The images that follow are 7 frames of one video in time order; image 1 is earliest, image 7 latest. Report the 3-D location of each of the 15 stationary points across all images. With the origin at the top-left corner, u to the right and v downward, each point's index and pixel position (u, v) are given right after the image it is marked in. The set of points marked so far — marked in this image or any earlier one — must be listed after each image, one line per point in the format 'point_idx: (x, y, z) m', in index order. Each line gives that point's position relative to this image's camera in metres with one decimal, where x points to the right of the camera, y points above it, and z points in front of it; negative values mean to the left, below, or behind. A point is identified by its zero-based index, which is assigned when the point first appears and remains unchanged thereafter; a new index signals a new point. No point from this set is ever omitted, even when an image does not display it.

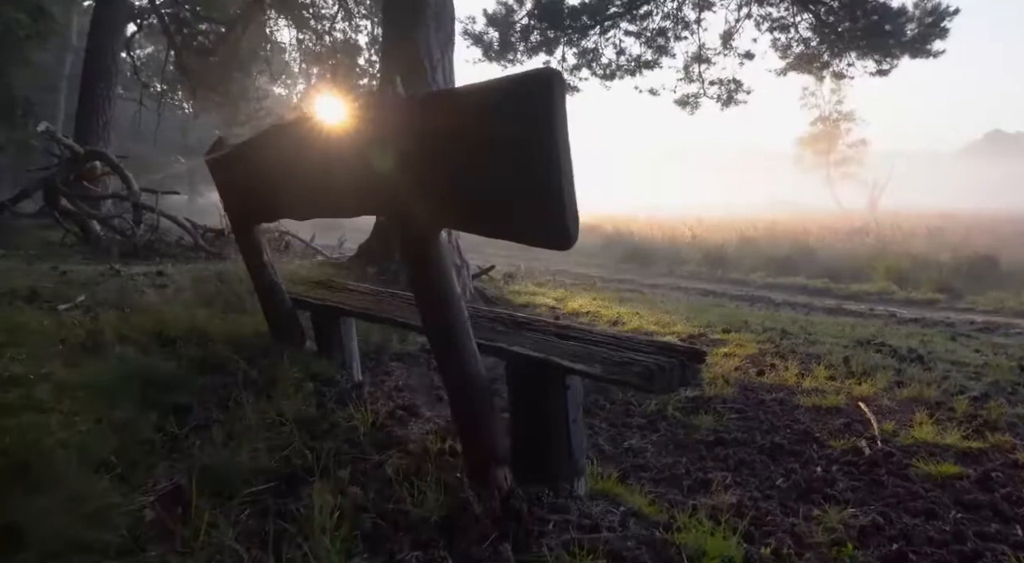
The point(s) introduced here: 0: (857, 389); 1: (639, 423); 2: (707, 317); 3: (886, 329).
0: (+2.0, -0.6, +4.3) m
1: (+0.7, -0.8, +3.8) m
2: (+2.1, -0.4, +7.8) m
3: (+3.9, -0.5, +7.5) m
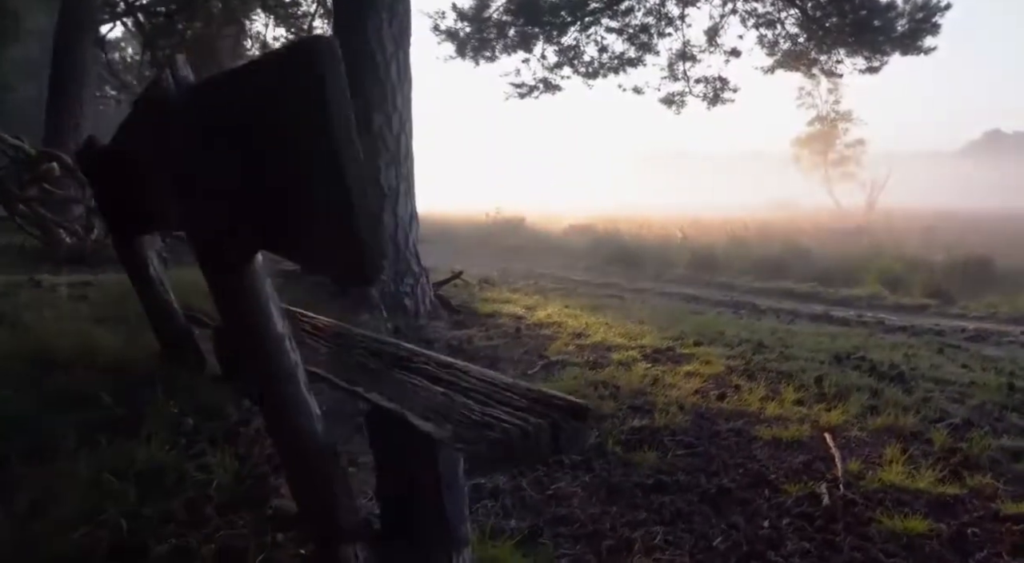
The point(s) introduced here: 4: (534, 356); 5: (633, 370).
0: (+1.6, -0.7, +3.8) m
1: (+0.3, -0.8, +3.4) m
2: (+1.7, -0.4, +7.3) m
3: (+3.5, -0.5, +7.0) m
4: (+0.2, -0.6, +5.4) m
5: (+0.8, -0.6, +4.9) m
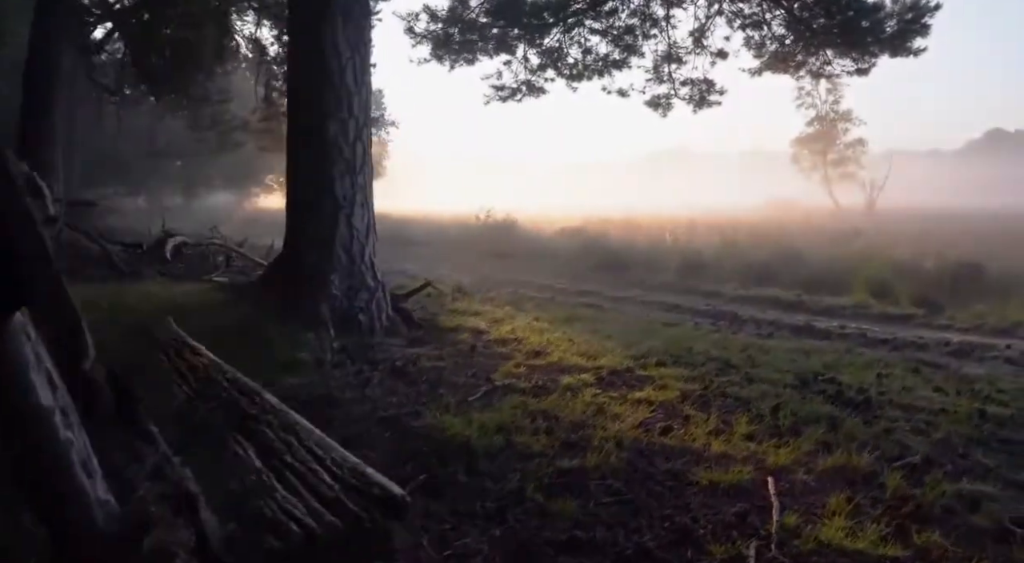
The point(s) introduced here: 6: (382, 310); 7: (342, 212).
0: (+1.3, -0.8, +3.5) m
1: (-0.1, -1.0, +3.1) m
2: (+1.3, -0.6, +7.0) m
3: (+3.1, -0.7, +6.7) m
4: (-0.2, -0.7, +5.1) m
5: (+0.4, -0.7, +4.6) m
6: (-1.3, -0.3, +7.2) m
7: (-1.6, +0.7, +7.0) m
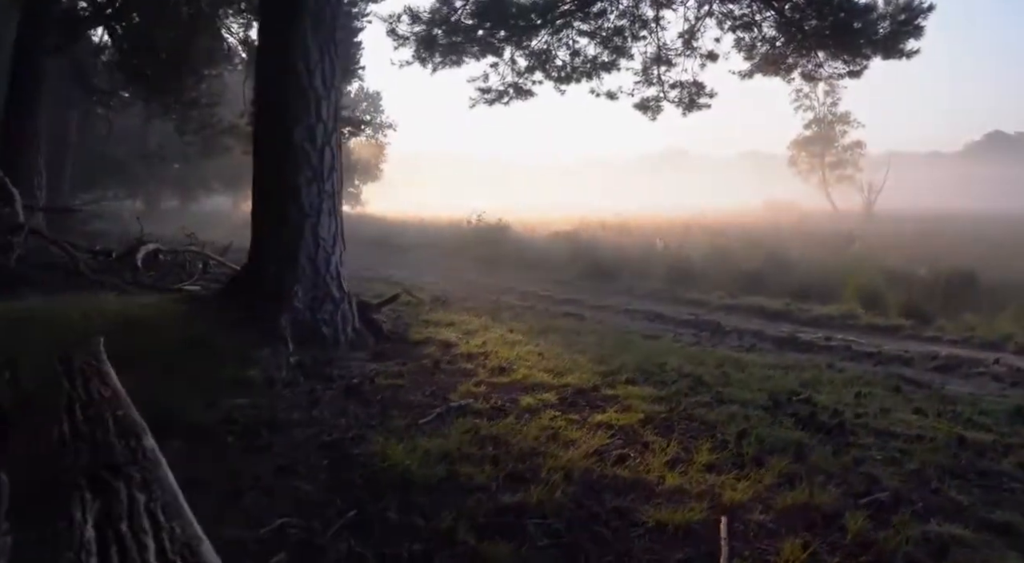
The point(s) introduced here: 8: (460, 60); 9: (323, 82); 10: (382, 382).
0: (+1.0, -0.9, +3.3) m
1: (-0.4, -1.1, +2.8) m
2: (+1.0, -0.7, +6.7) m
3: (+2.9, -0.8, +6.5) m
4: (-0.5, -0.8, +4.8) m
5: (+0.1, -0.8, +4.3) m
6: (-1.6, -0.4, +6.9) m
7: (-1.9, +0.6, +6.7) m
8: (-0.8, +3.4, +11.1) m
9: (-1.8, +1.9, +6.9) m
10: (-1.0, -0.7, +5.4) m
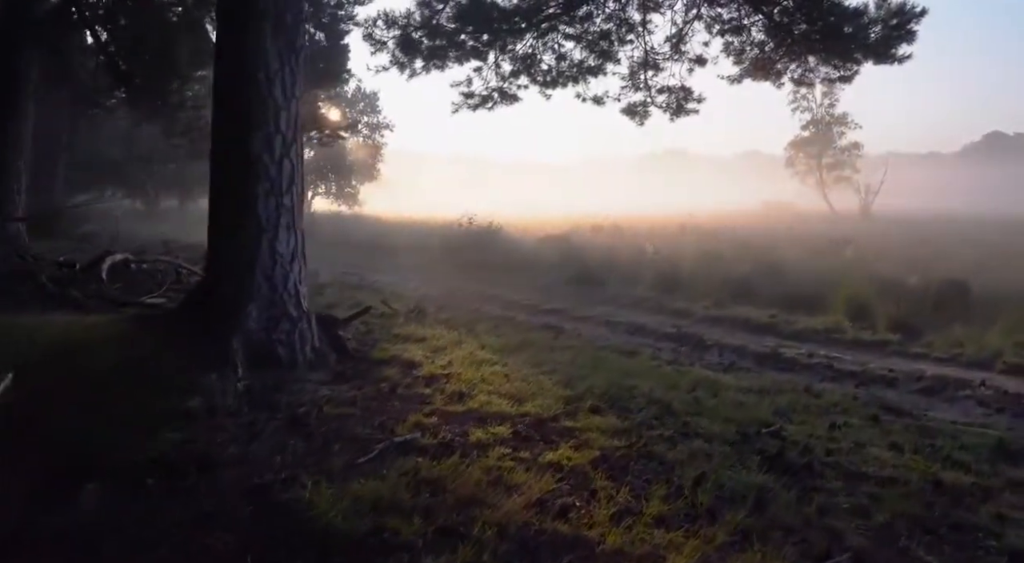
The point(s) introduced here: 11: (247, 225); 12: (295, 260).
0: (+0.7, -1.1, +3.0) m
1: (-0.7, -1.2, +2.5) m
2: (+0.7, -0.9, +6.5) m
3: (+2.5, -1.0, +6.2) m
4: (-0.8, -1.0, +4.5) m
5: (-0.2, -1.0, +4.0) m
6: (-1.9, -0.6, +6.6) m
7: (-2.2, +0.4, +6.4) m
8: (-1.1, +3.2, +10.8) m
9: (-2.1, +1.7, +6.6) m
10: (-1.3, -0.9, +5.1) m
11: (-2.3, +0.5, +6.4) m
12: (-2.0, +0.2, +6.7) m
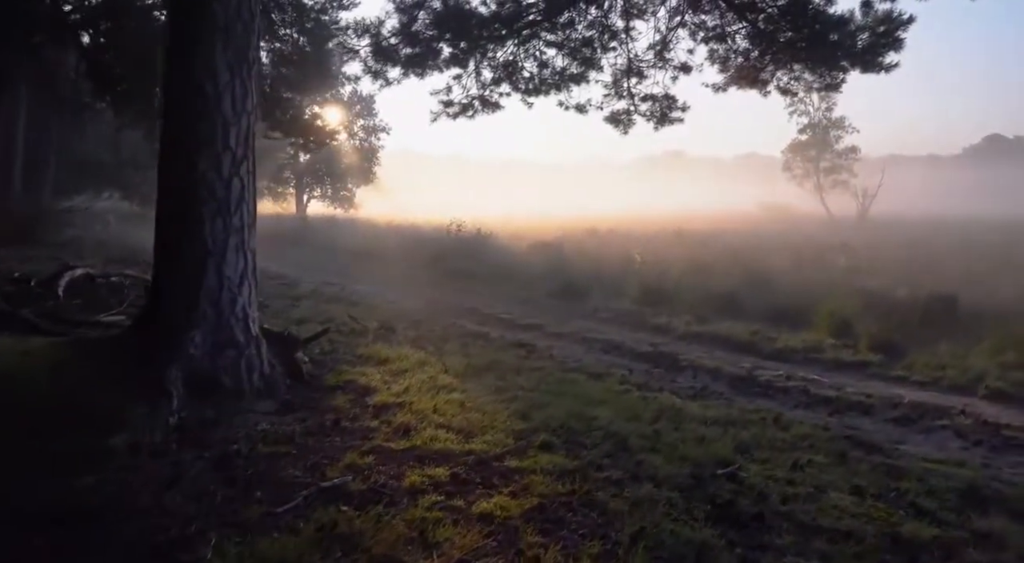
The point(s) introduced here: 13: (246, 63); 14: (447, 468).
0: (+0.3, -1.3, +2.7) m
1: (-1.1, -1.4, +2.3) m
2: (+0.4, -1.1, +6.2) m
3: (+2.2, -1.2, +5.9) m
4: (-1.2, -1.2, +4.3) m
5: (-0.5, -1.2, +3.8) m
6: (-2.3, -0.8, +6.4) m
7: (-2.6, +0.2, +6.2) m
8: (-1.5, +3.0, +10.5) m
9: (-2.5, +1.5, +6.3) m
10: (-1.6, -1.1, +4.8) m
11: (-2.7, +0.3, +6.1) m
12: (-2.4, 0.0, +6.4) m
13: (-2.4, +1.9, +6.4) m
14: (-0.4, -1.1, +4.4) m
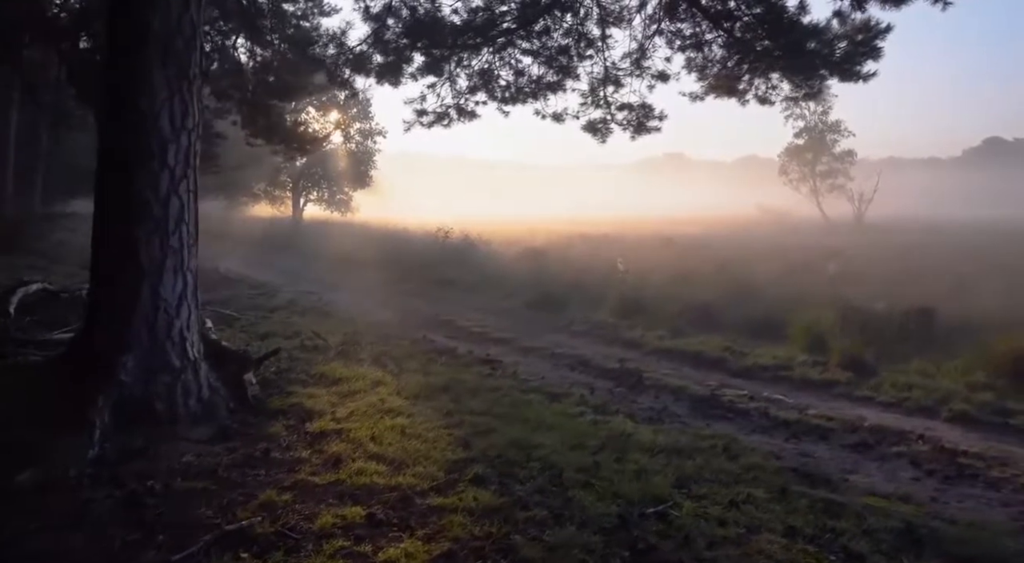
0: (-0.2, -1.5, +2.5) m
1: (-1.5, -1.6, +2.1) m
2: (-0.1, -1.2, +6.0) m
3: (+1.7, -1.4, +5.8) m
4: (-1.7, -1.3, +4.1) m
5: (-1.0, -1.4, +3.6) m
6: (-2.7, -0.9, +6.2) m
7: (-3.0, 0.0, +6.0) m
8: (-1.9, +2.8, +10.4) m
9: (-2.9, +1.4, +6.2) m
10: (-2.1, -1.3, +4.6) m
11: (-3.1, +0.1, +5.9) m
12: (-2.8, -0.2, +6.2) m
13: (-2.9, +1.8, +6.3) m
14: (-0.9, -1.3, +4.3) m
